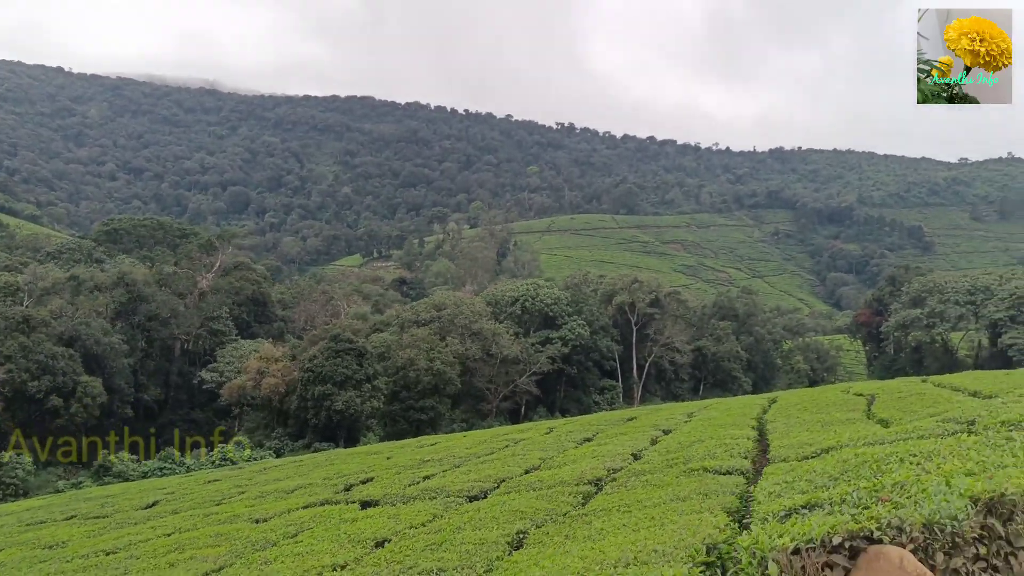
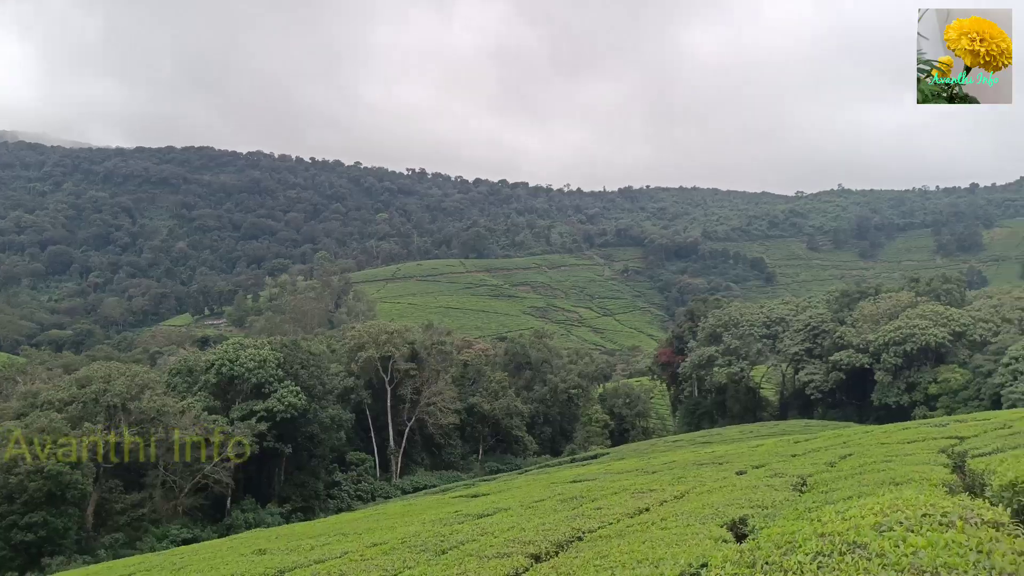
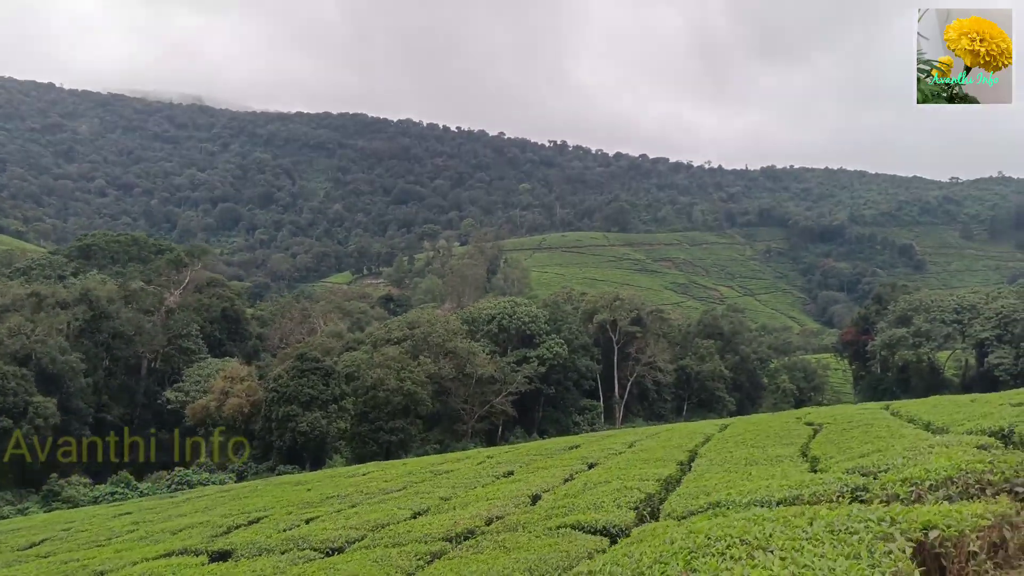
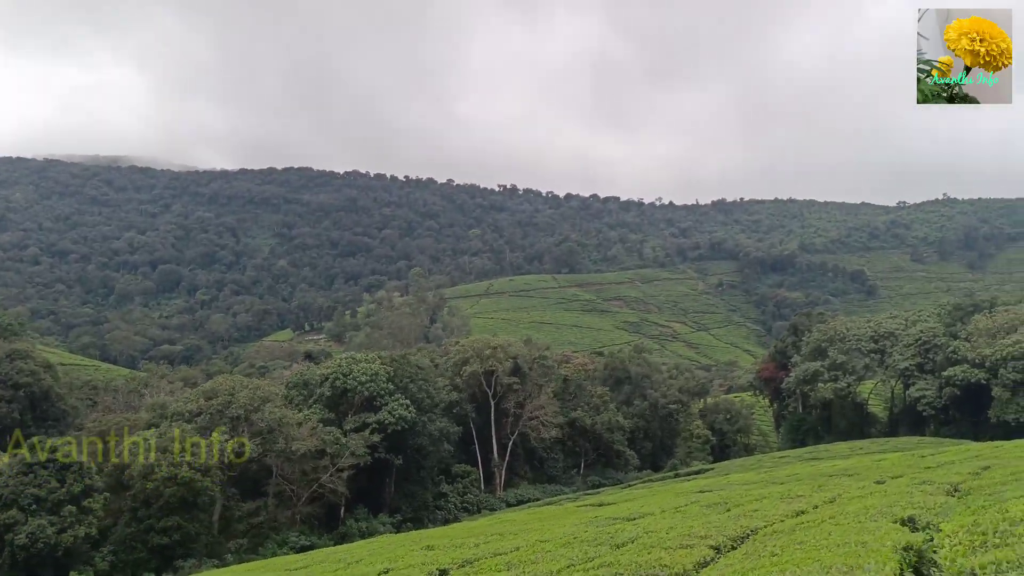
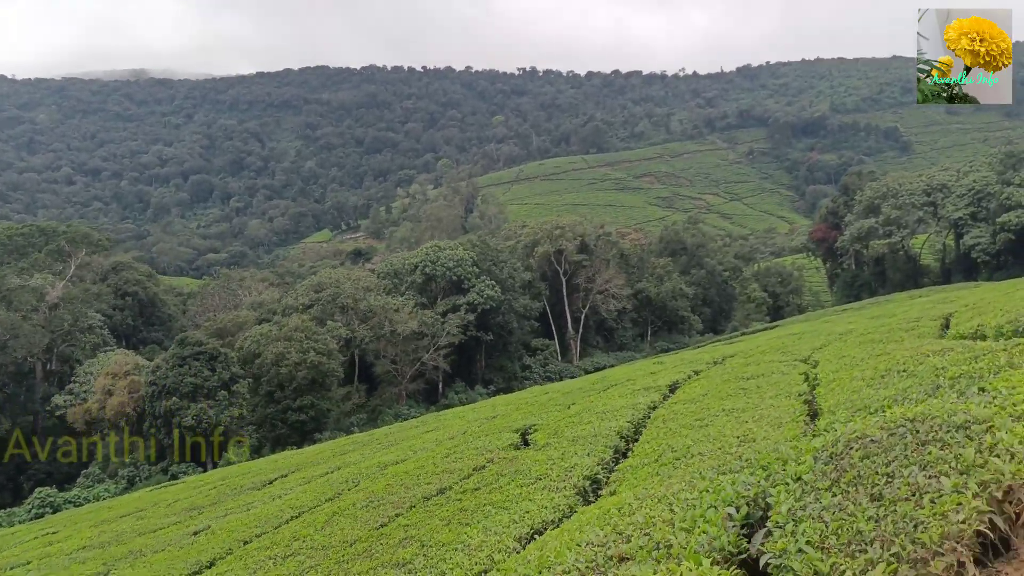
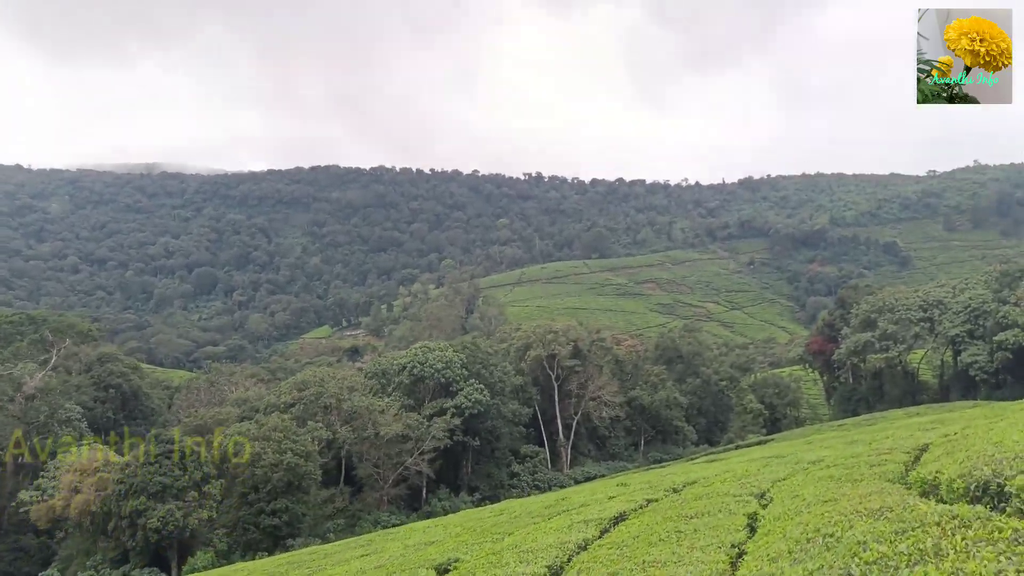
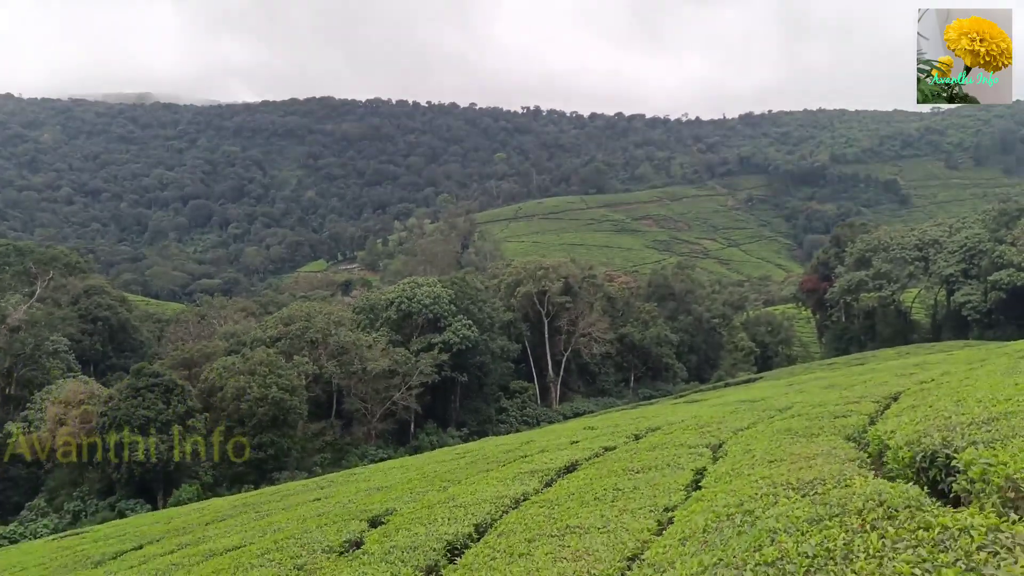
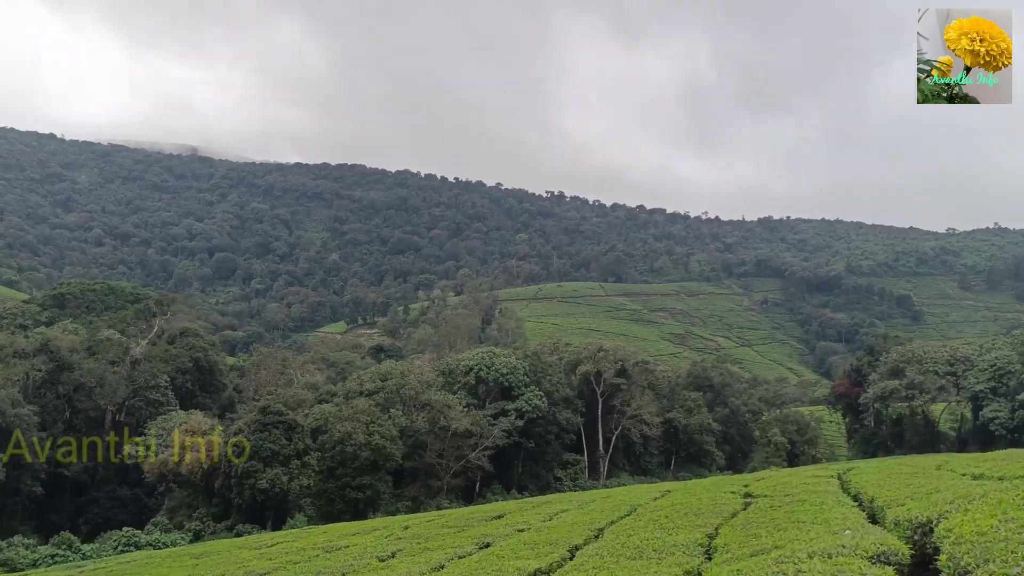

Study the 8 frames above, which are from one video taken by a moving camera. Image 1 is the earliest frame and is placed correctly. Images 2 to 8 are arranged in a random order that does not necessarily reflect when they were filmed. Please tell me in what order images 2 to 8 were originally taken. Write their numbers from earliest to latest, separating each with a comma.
3, 8, 5, 6, 7, 4, 2
